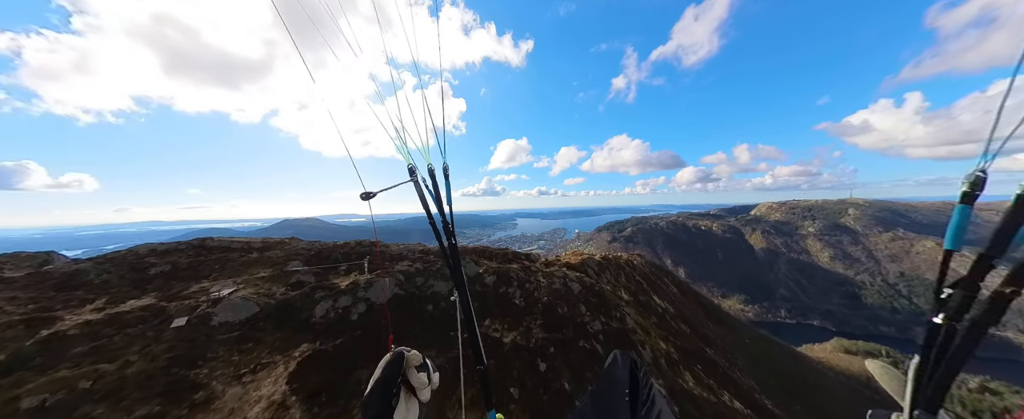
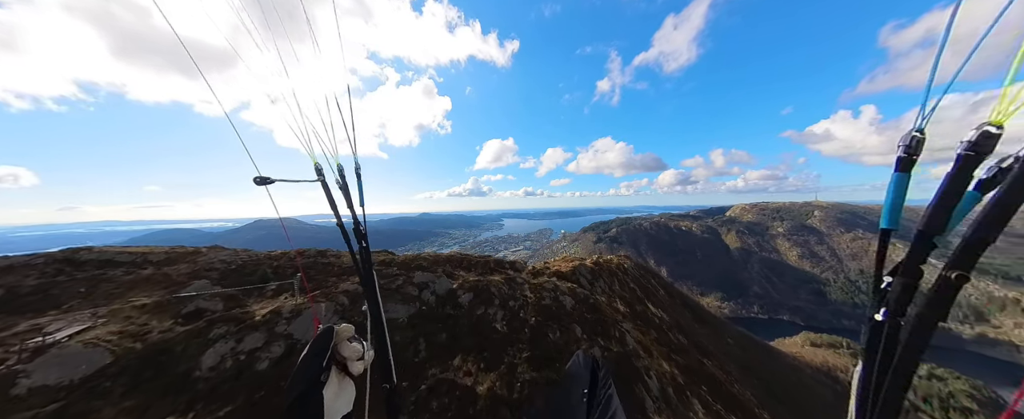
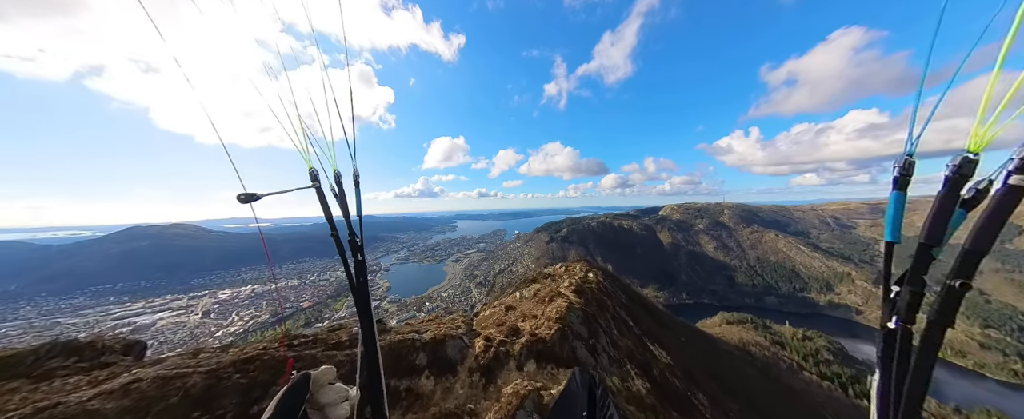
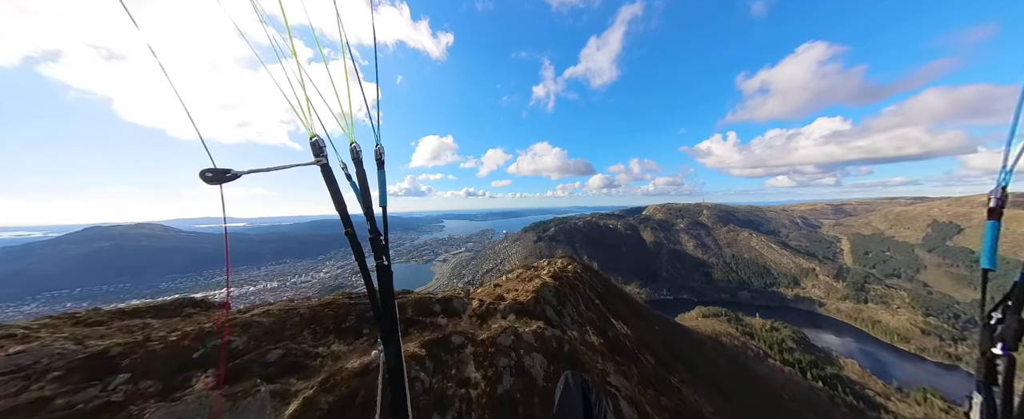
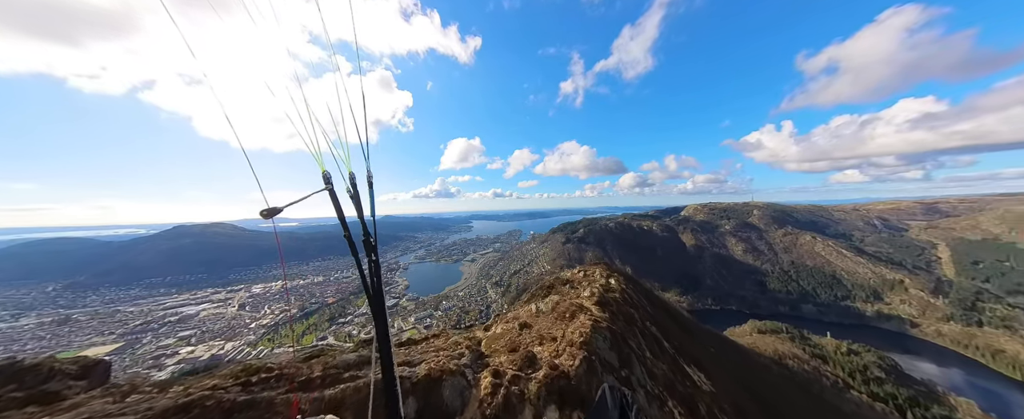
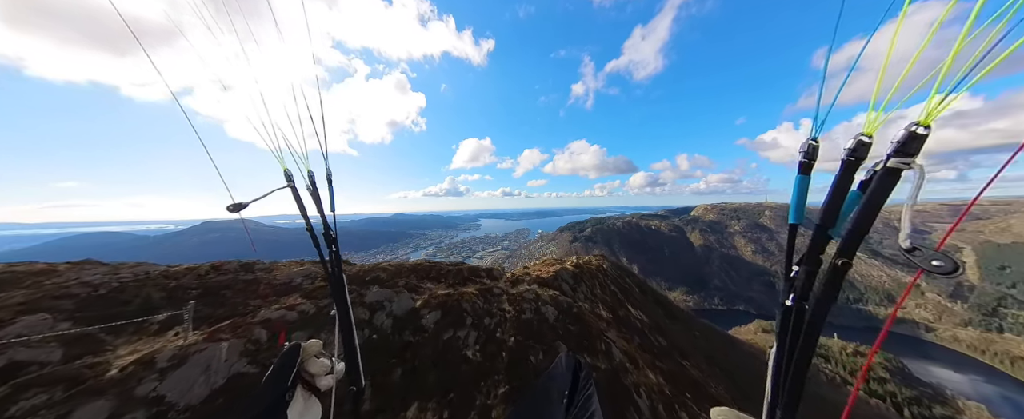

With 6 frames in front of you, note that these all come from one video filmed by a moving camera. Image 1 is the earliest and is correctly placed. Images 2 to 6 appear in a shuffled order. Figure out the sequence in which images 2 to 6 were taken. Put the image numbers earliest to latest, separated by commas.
2, 6, 4, 3, 5
